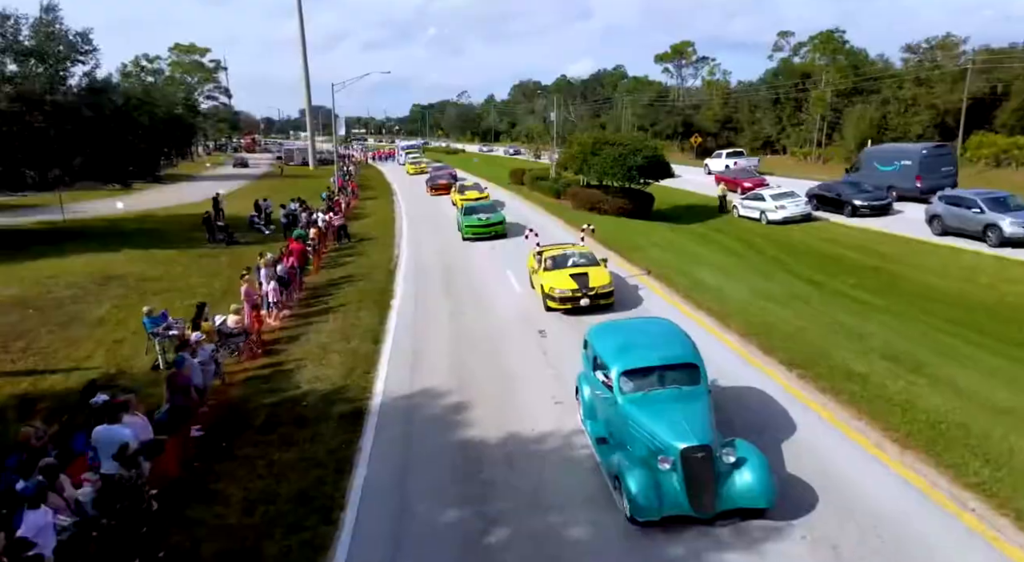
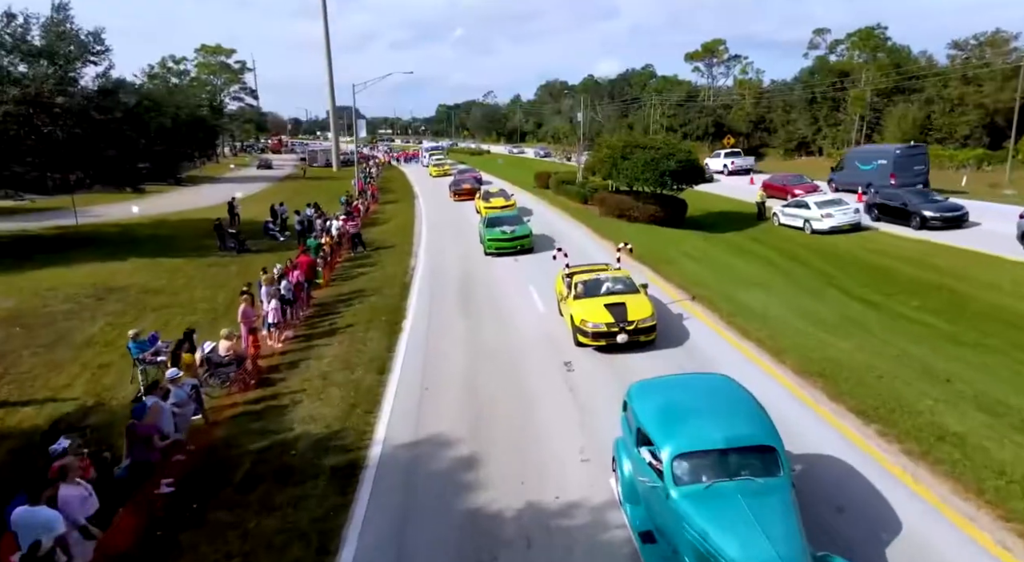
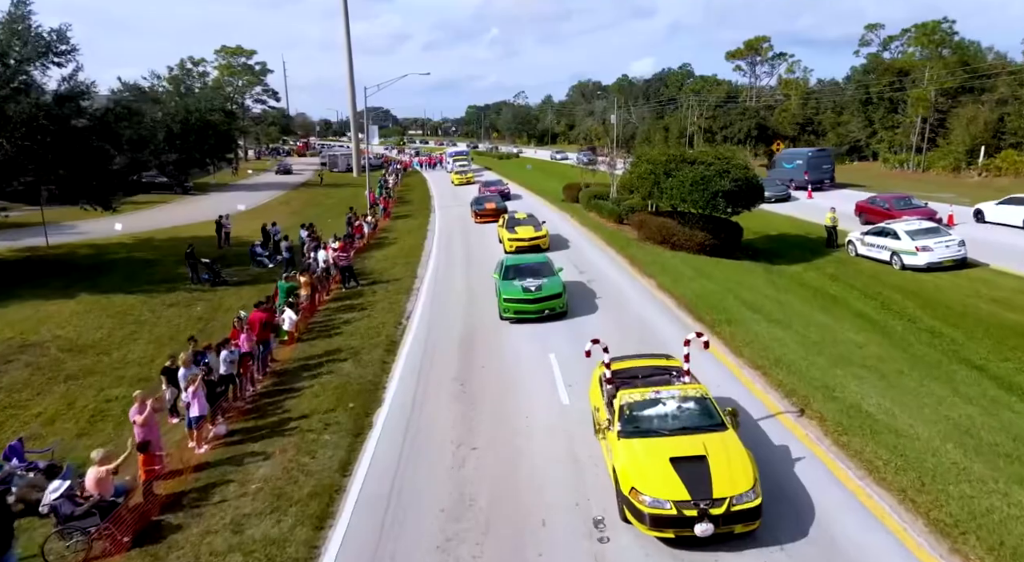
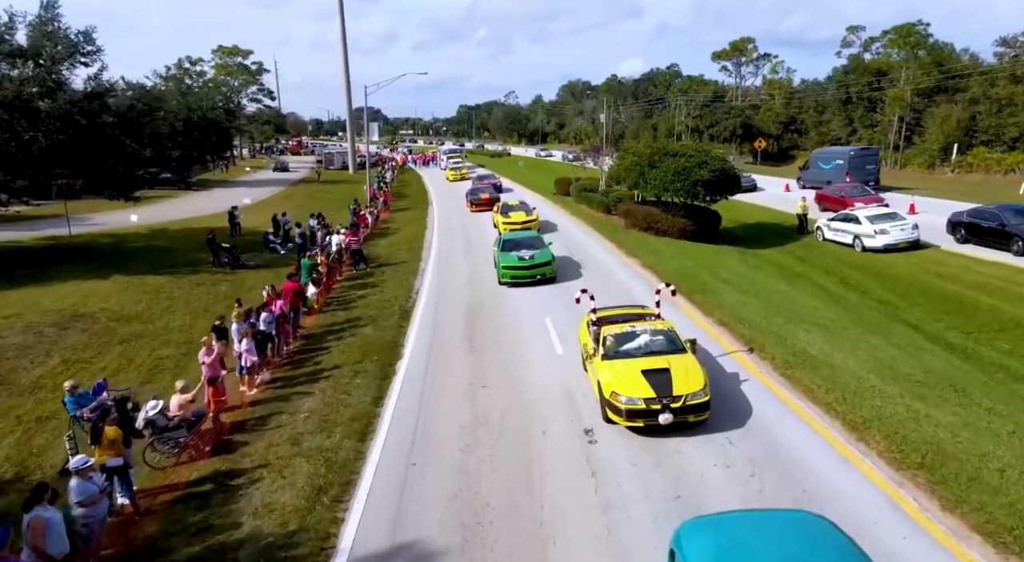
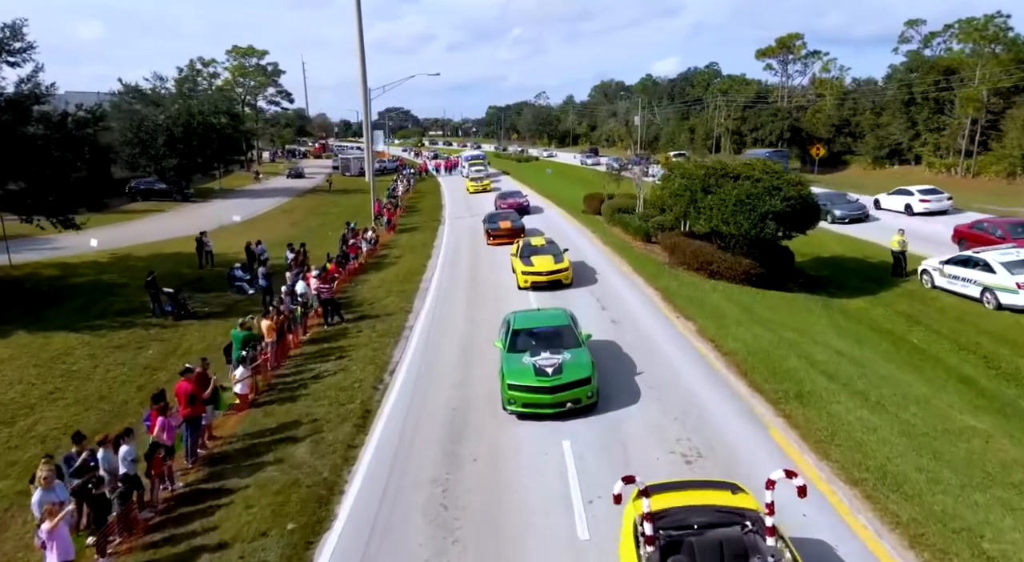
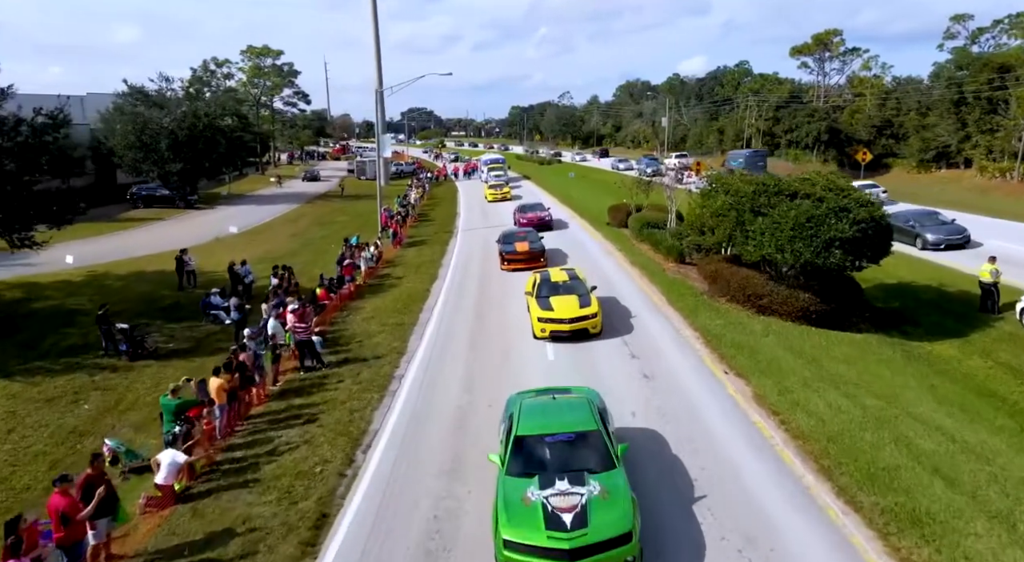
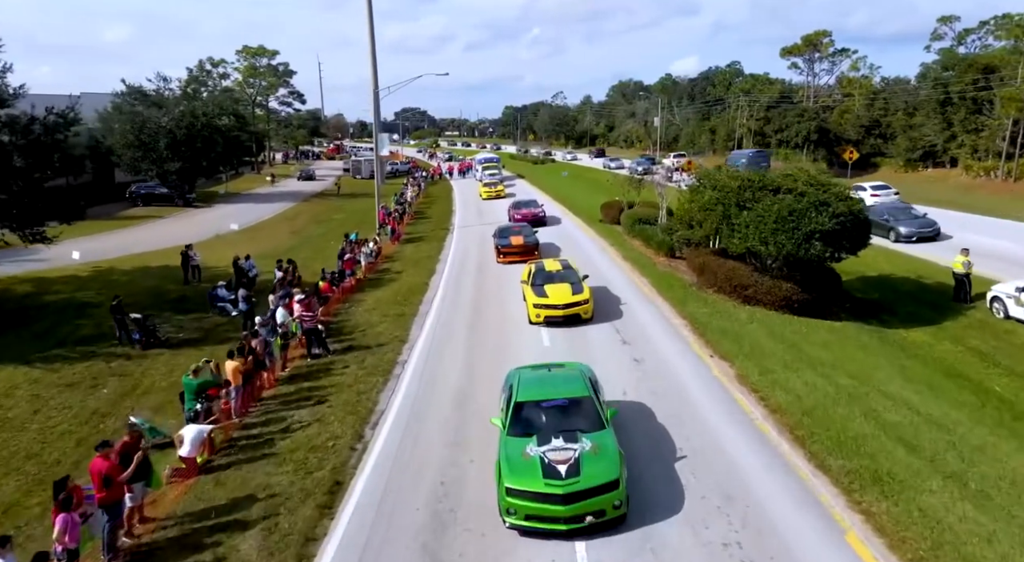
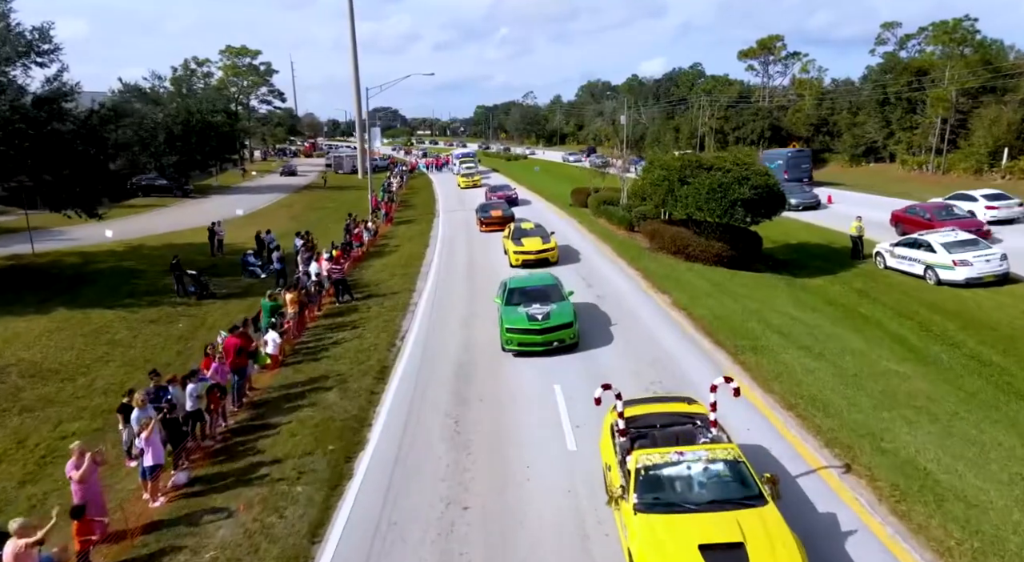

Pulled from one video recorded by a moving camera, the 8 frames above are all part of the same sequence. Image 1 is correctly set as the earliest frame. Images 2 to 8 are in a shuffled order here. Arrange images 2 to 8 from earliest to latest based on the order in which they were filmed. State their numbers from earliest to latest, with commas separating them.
2, 4, 3, 8, 5, 7, 6
